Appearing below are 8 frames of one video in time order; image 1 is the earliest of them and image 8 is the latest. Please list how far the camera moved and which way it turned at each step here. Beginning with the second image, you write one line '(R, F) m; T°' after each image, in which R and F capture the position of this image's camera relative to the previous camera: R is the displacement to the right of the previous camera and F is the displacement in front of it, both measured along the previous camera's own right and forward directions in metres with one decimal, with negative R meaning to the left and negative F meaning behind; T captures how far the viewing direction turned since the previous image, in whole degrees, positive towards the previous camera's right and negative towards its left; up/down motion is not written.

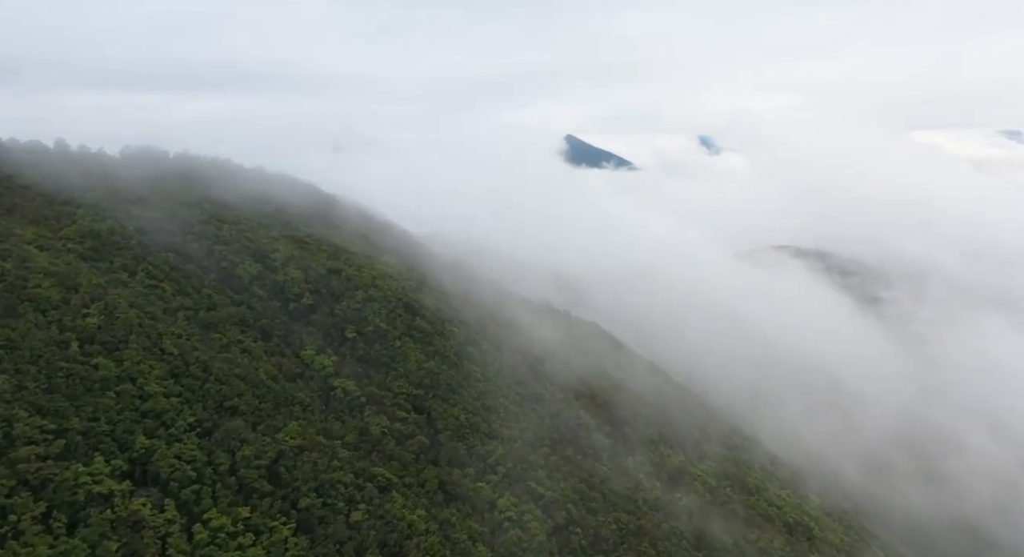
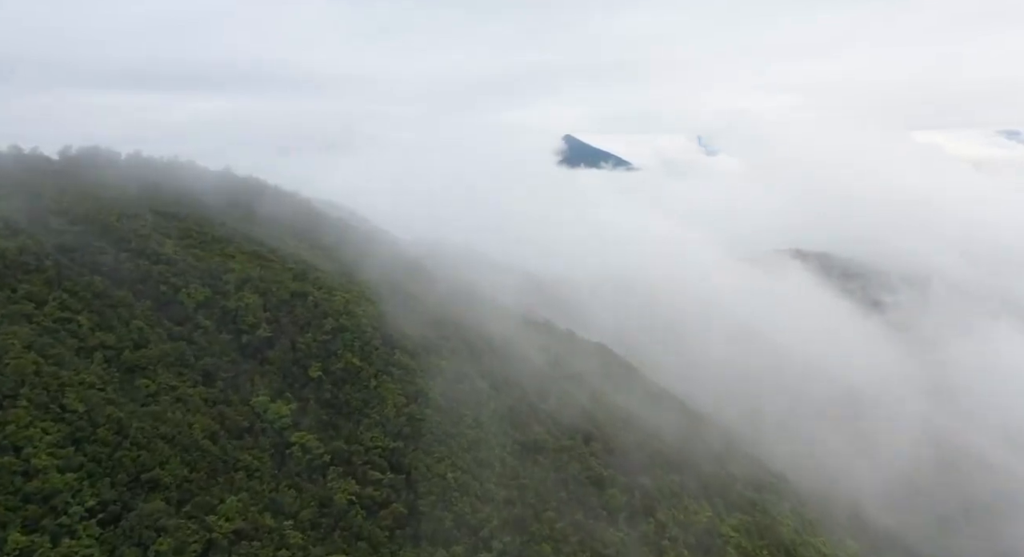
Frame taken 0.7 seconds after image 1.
(+0.1, +5.5) m; 0°
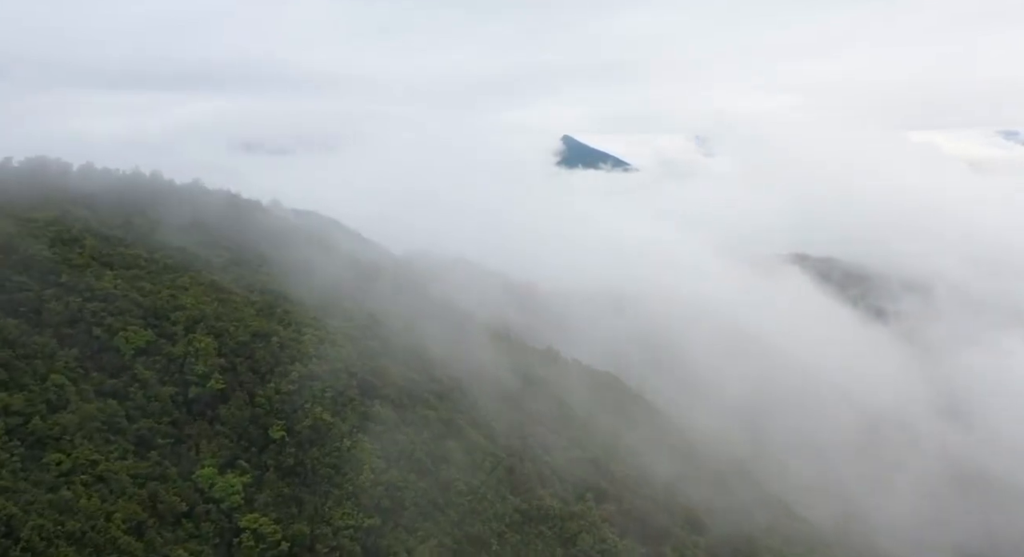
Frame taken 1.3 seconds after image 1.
(0.0, +4.4) m; 0°
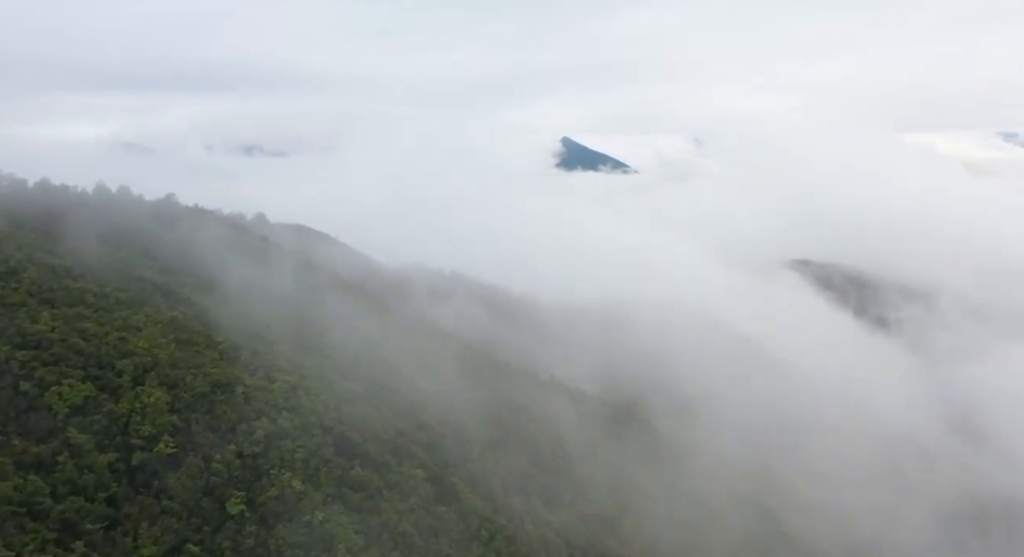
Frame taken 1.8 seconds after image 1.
(0.0, +3.4) m; 0°
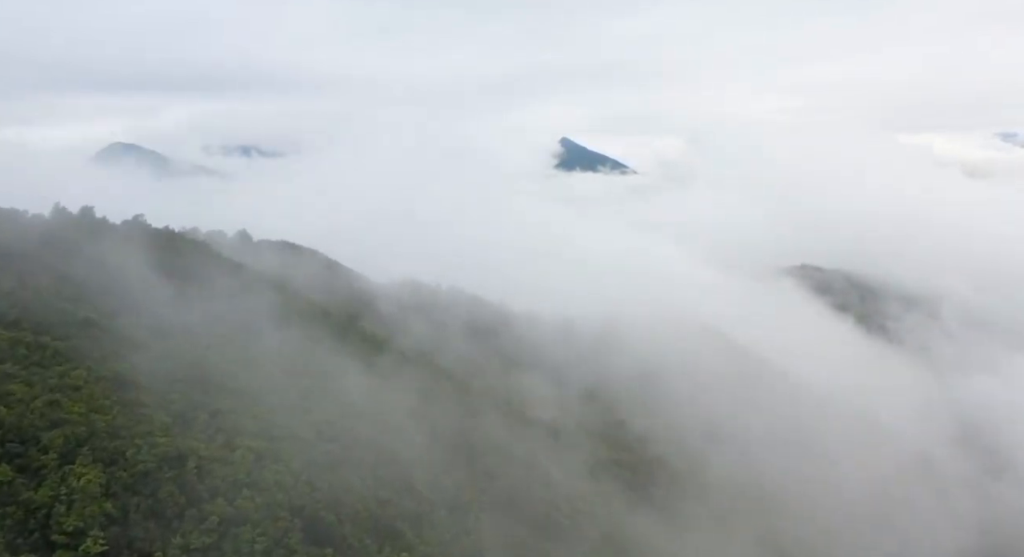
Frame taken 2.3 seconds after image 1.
(0.0, +3.4) m; 0°
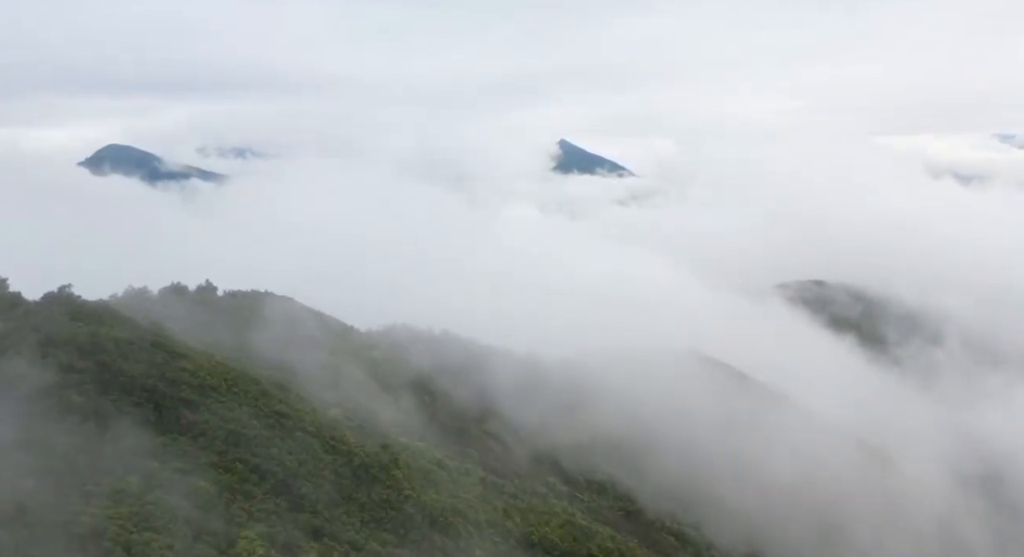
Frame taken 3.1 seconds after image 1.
(+0.8, +6.4) m; 0°
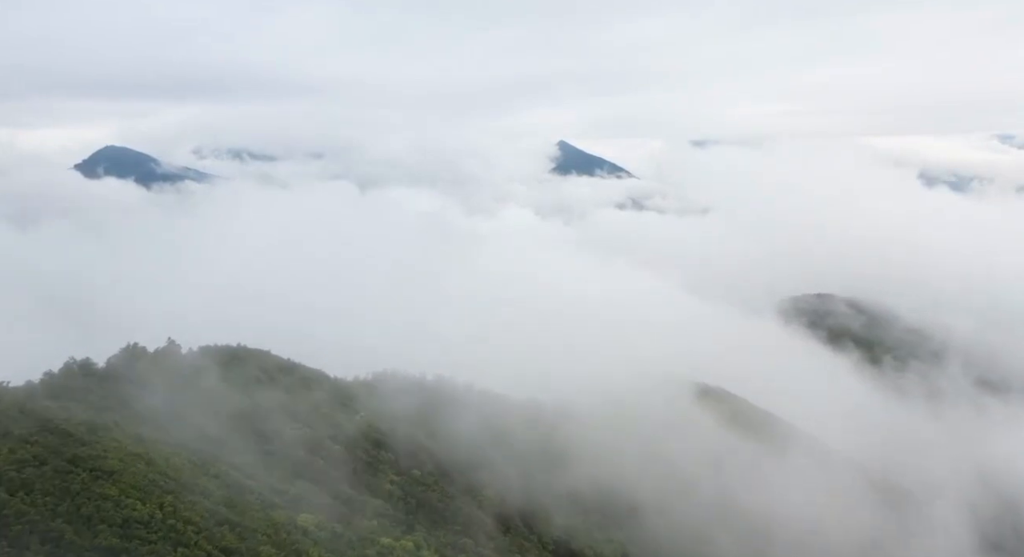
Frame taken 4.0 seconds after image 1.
(+1.7, +6.3) m; 0°
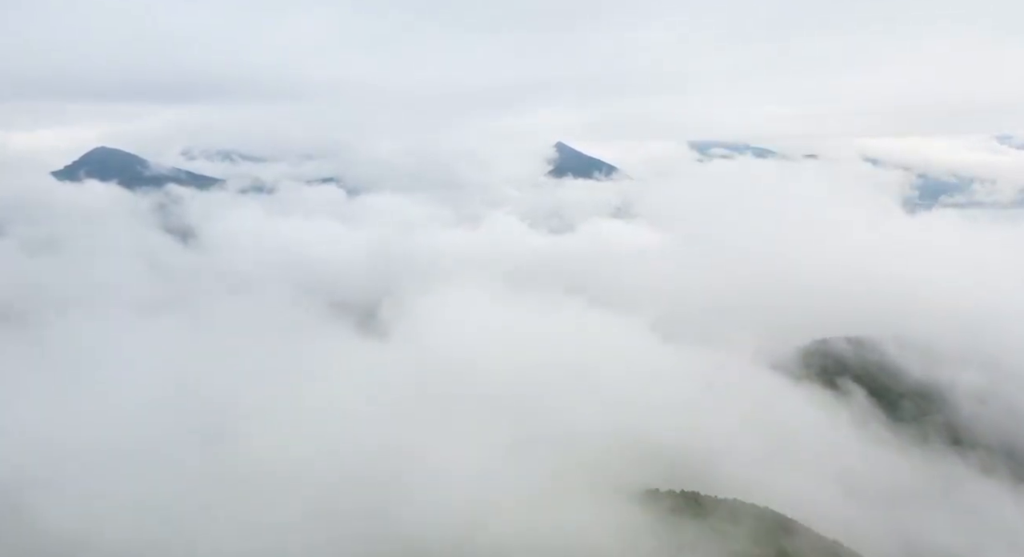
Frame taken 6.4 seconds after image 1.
(+5.2, +19.0) m; 0°
